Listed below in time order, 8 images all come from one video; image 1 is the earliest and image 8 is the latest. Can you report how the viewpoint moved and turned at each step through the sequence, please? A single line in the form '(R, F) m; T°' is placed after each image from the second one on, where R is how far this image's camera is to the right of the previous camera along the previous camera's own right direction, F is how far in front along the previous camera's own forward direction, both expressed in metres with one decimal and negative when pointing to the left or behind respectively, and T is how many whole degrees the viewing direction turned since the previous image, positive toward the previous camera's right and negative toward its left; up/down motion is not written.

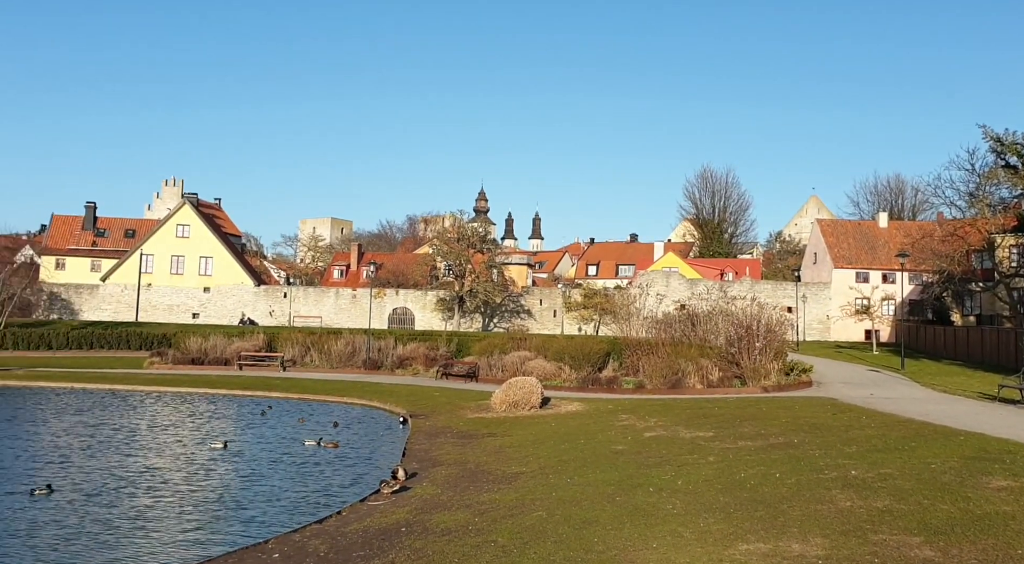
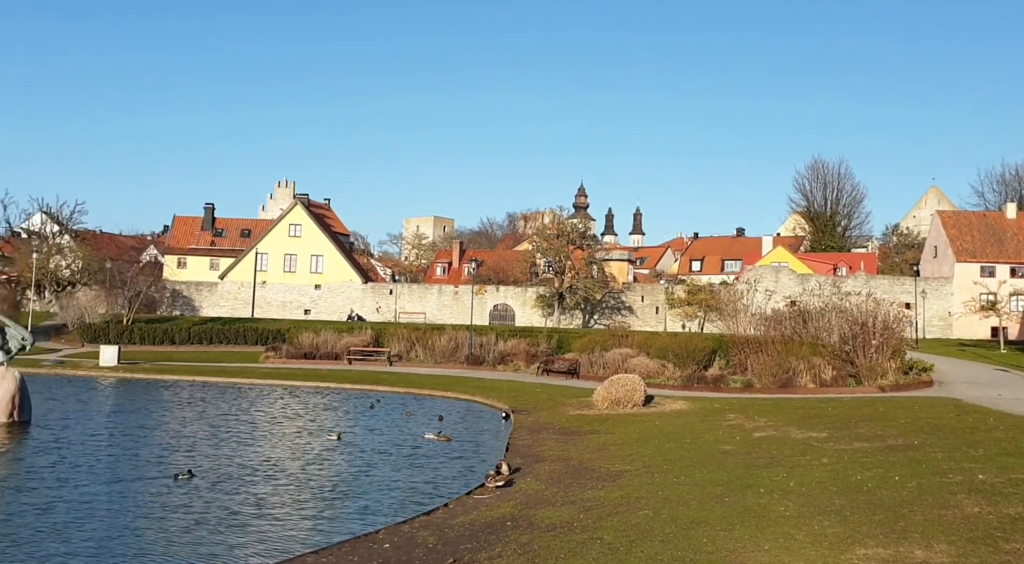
(-0.3, 0.0) m; -5°
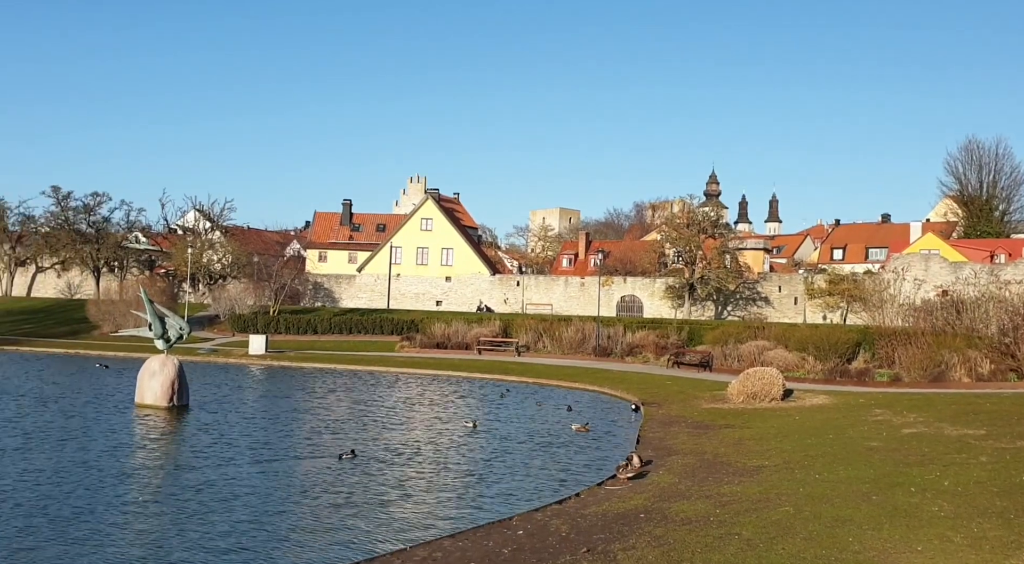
(-0.4, +0.2) m; -6°
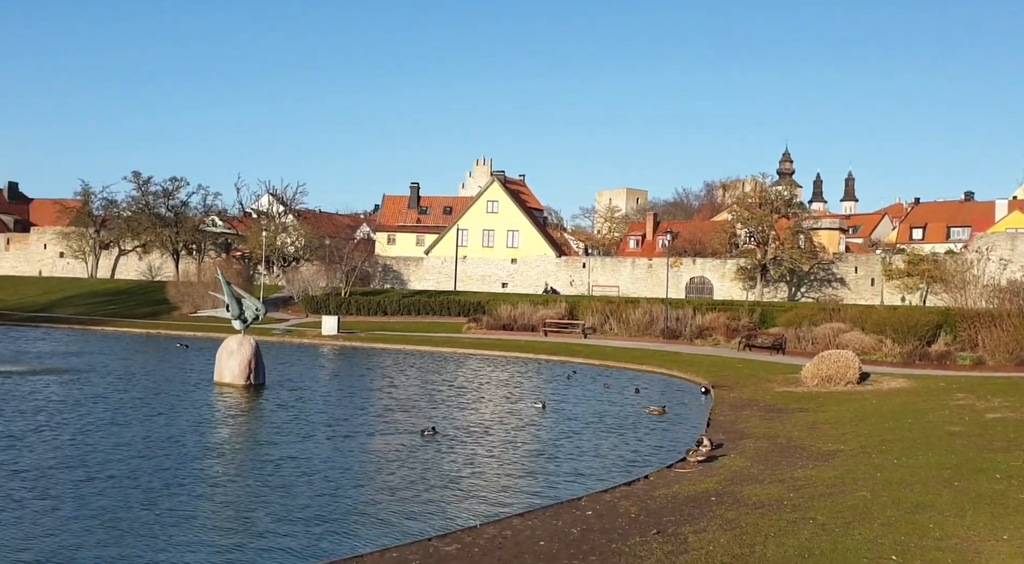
(-0.2, +0.2) m; -3°
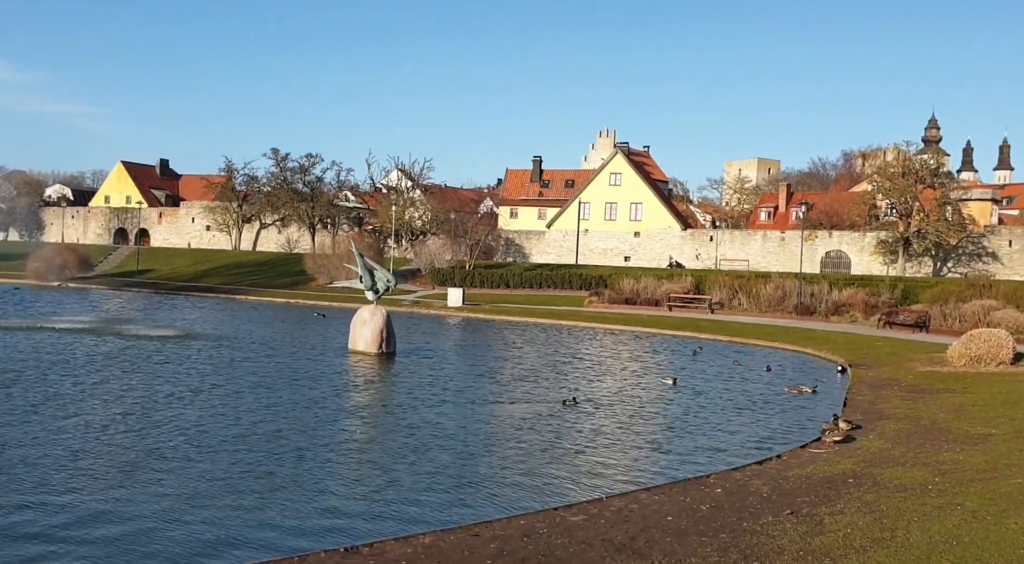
(-0.2, +0.5) m; -6°
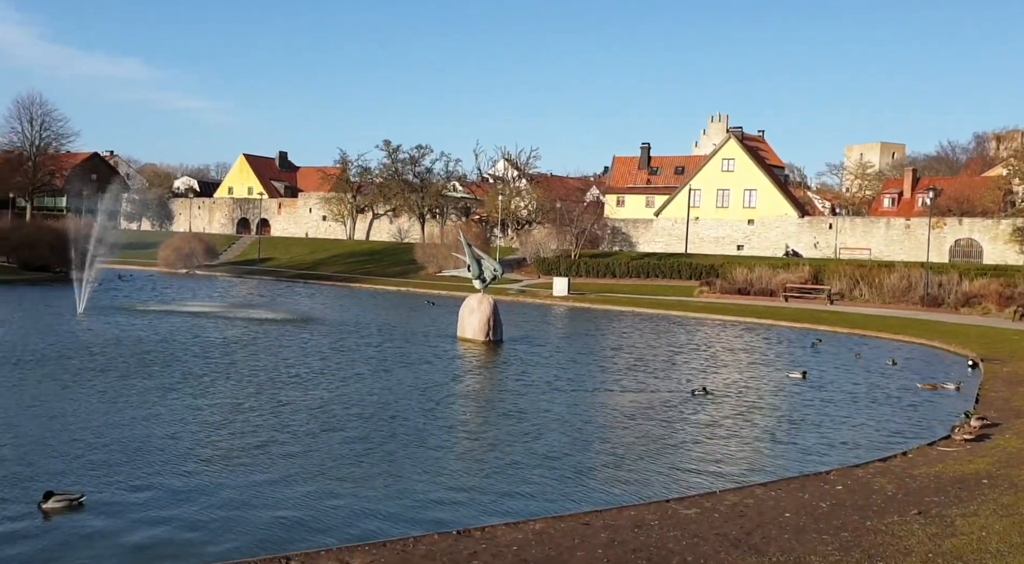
(-0.2, +0.4) m; -6°
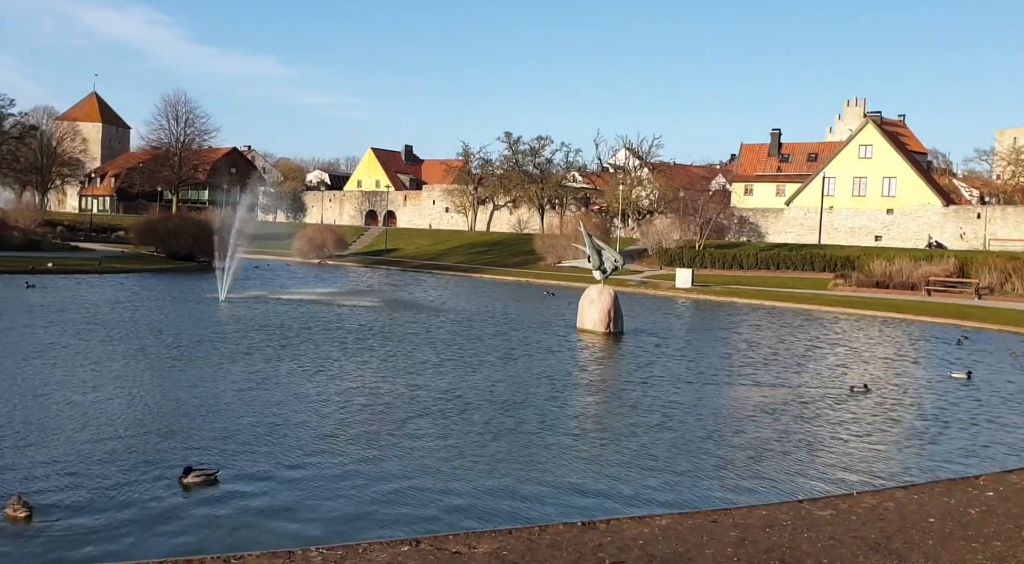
(-0.2, +0.5) m; -7°
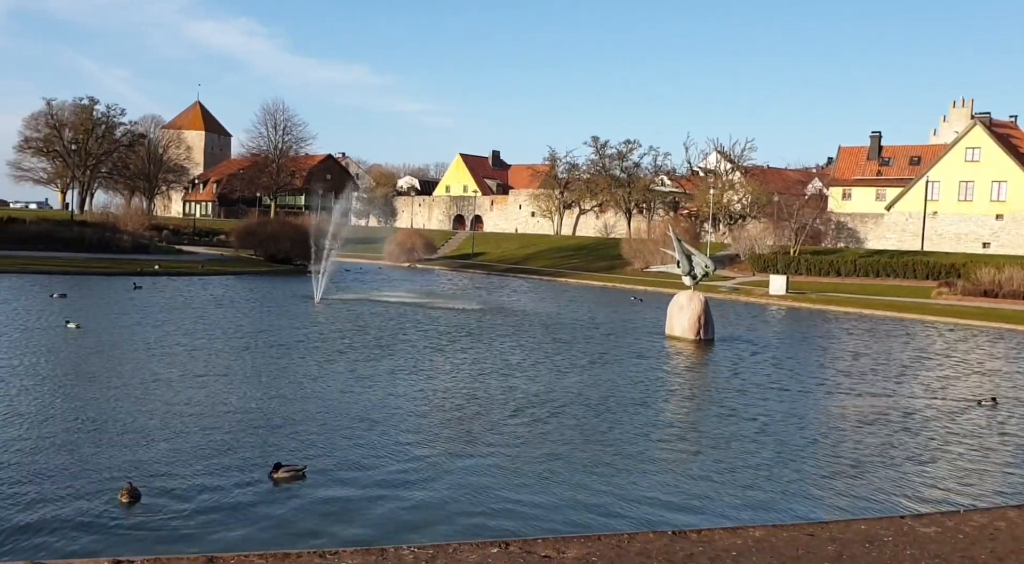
(-0.1, +0.2) m; -5°
